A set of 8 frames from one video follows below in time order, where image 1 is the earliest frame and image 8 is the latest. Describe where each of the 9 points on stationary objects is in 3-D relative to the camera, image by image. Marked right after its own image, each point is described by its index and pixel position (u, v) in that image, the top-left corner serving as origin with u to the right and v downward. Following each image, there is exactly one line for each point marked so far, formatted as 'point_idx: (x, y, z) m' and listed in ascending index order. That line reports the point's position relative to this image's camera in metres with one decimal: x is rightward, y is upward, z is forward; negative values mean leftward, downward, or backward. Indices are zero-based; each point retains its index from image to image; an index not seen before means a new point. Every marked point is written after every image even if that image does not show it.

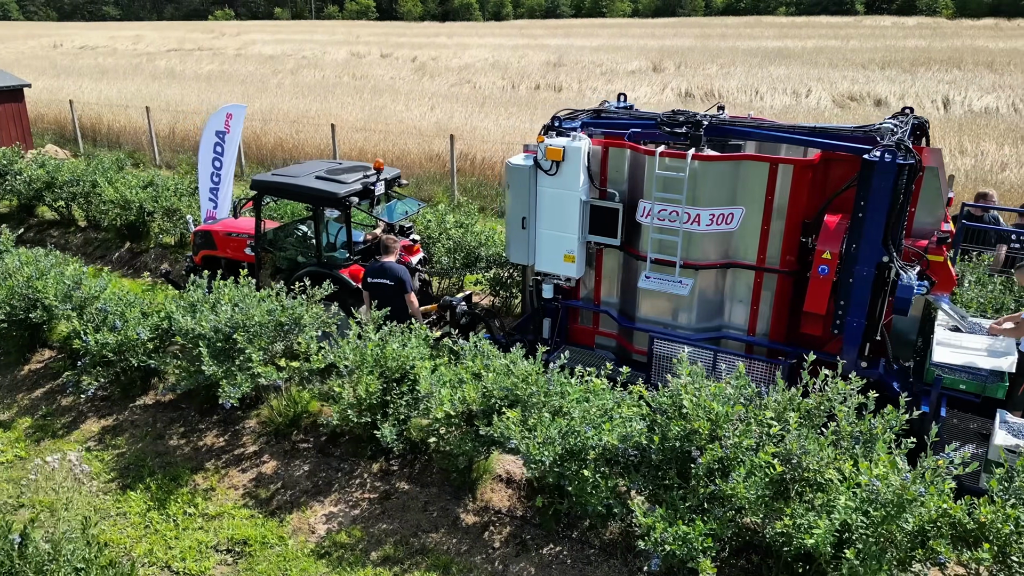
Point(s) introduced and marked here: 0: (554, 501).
0: (+0.2, -1.2, +4.1) m
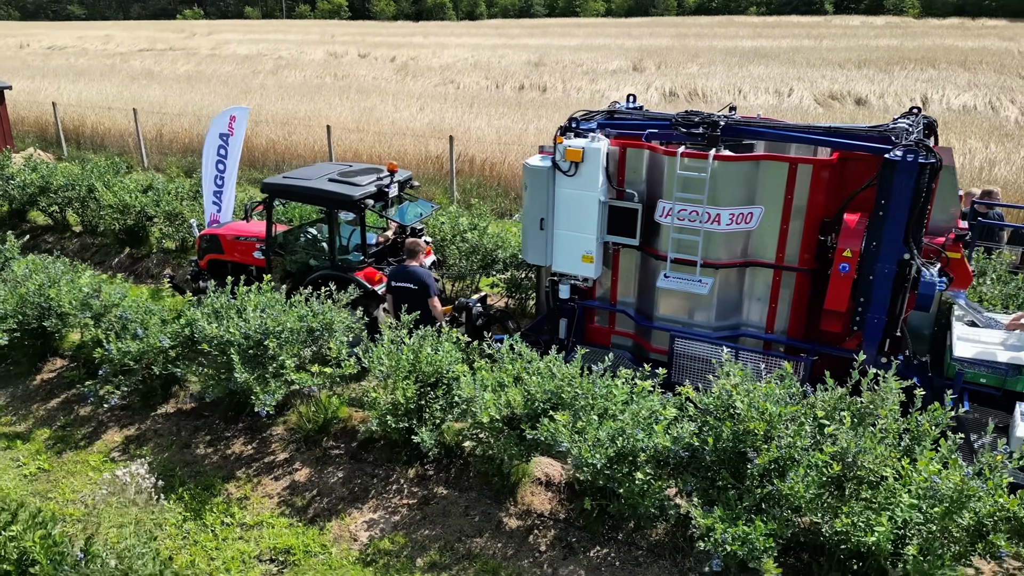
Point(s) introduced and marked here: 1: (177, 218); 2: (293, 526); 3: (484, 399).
0: (+0.5, -1.2, +4.1) m
1: (-3.7, +0.8, +8.3) m
2: (-1.3, -1.4, +4.3) m
3: (-0.1, -0.6, +4.1) m
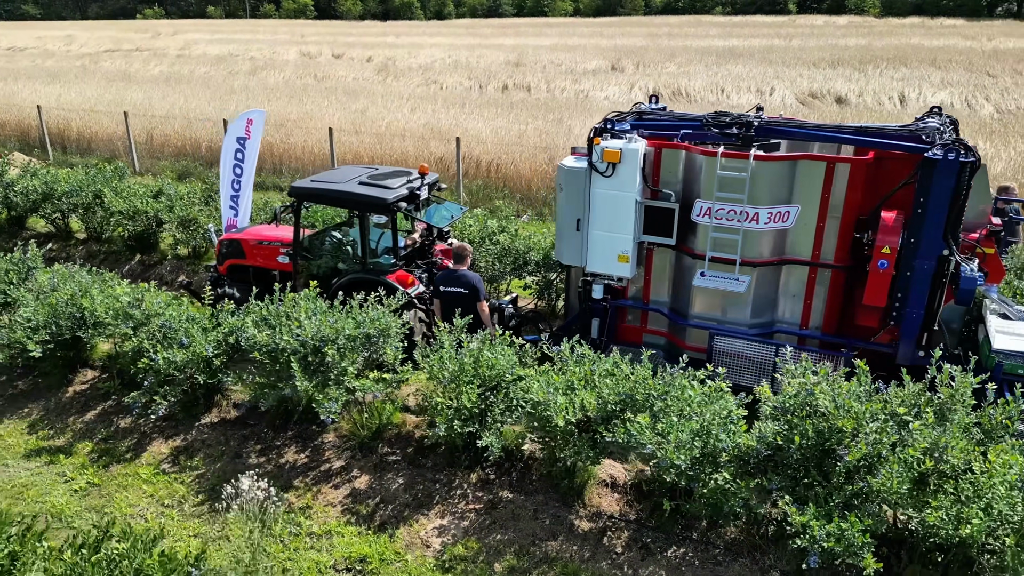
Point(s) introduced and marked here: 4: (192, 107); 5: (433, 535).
0: (+0.9, -1.2, +4.2) m
1: (-3.5, +0.7, +8.1) m
2: (-0.9, -1.4, +4.3) m
3: (+0.3, -0.6, +4.1) m
4: (-7.2, +4.1, +16.6) m
5: (-0.4, -1.4, +4.2) m
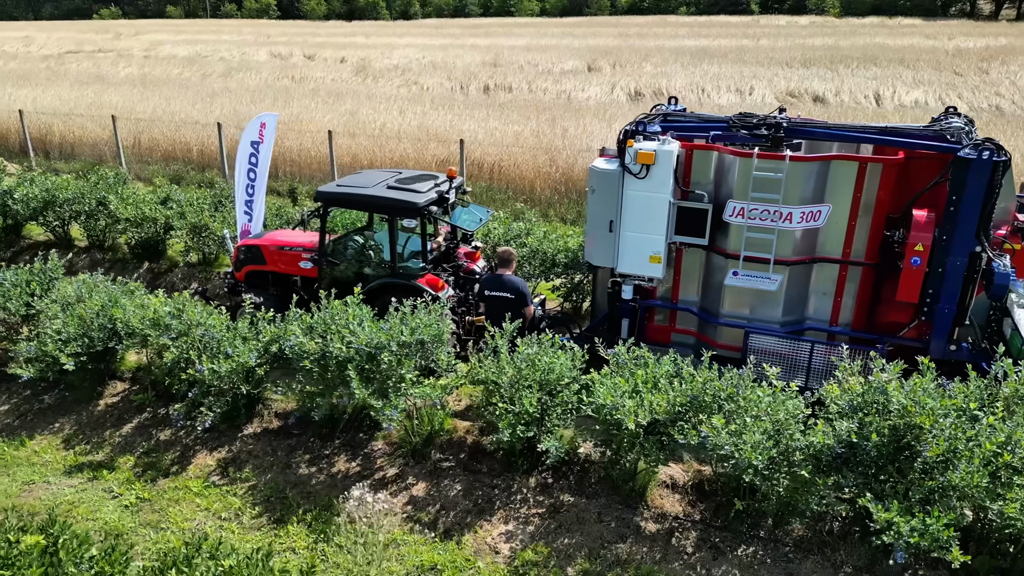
0: (+1.3, -1.2, +4.2) m
1: (-3.3, +0.6, +8.0) m
2: (-0.5, -1.5, +4.2) m
3: (+0.6, -0.7, +4.1) m
4: (-7.4, +3.9, +16.3) m
5: (-0.1, -1.4, +4.2) m
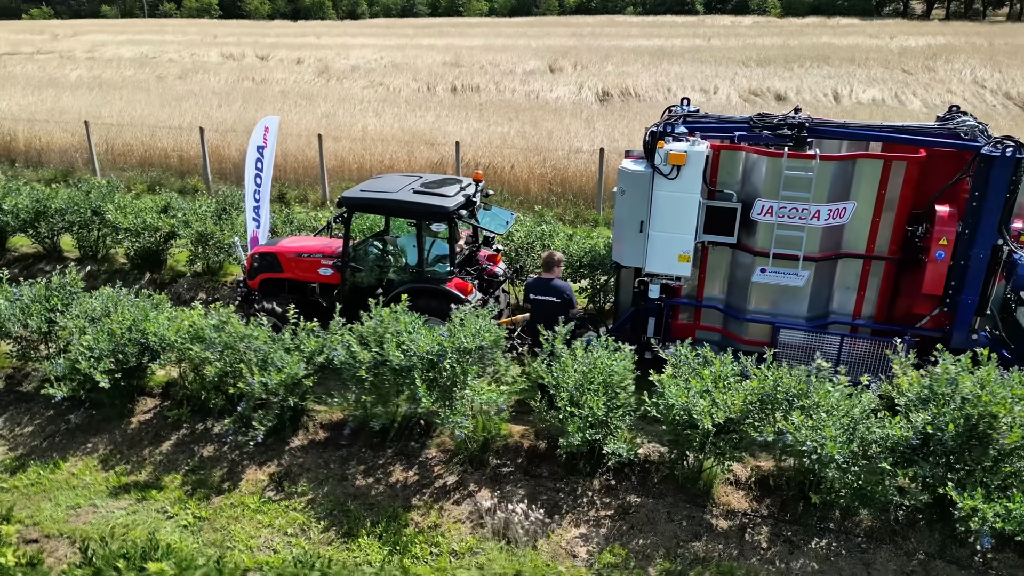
0: (+1.7, -1.2, +4.3) m
1: (-3.2, +0.5, +7.7) m
2: (0.0, -1.5, +4.2) m
3: (+1.1, -0.7, +4.2) m
4: (-7.9, +3.7, +15.8) m
5: (+0.4, -1.5, +4.2) m
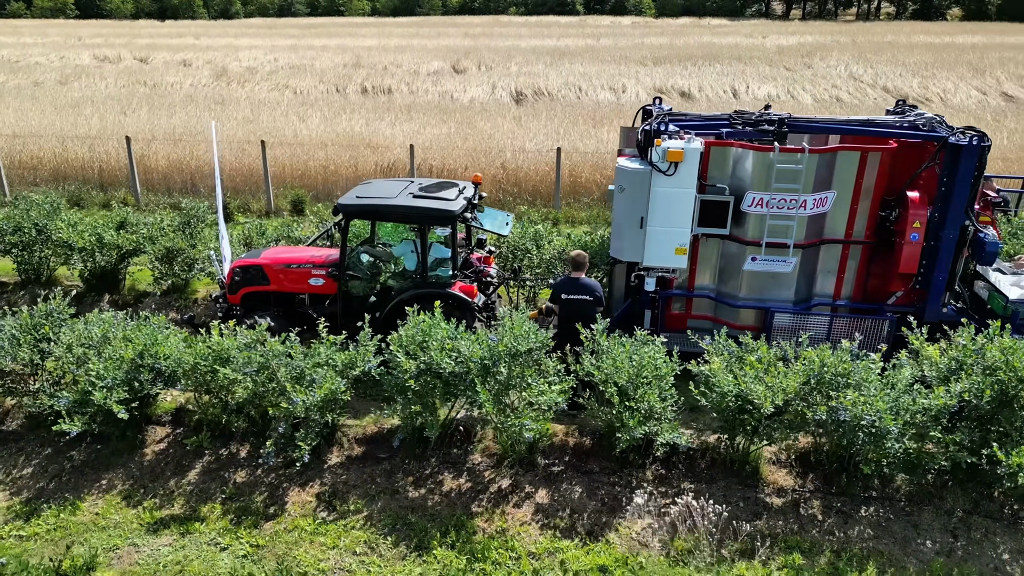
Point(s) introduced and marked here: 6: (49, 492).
0: (+2.1, -1.1, +4.6) m
1: (-3.3, +0.3, +7.3) m
2: (+0.4, -1.5, +4.2) m
3: (+1.4, -0.6, +4.4) m
4: (-9.3, +3.3, +14.6) m
5: (+0.8, -1.4, +4.3) m
6: (-2.9, -1.3, +4.7) m
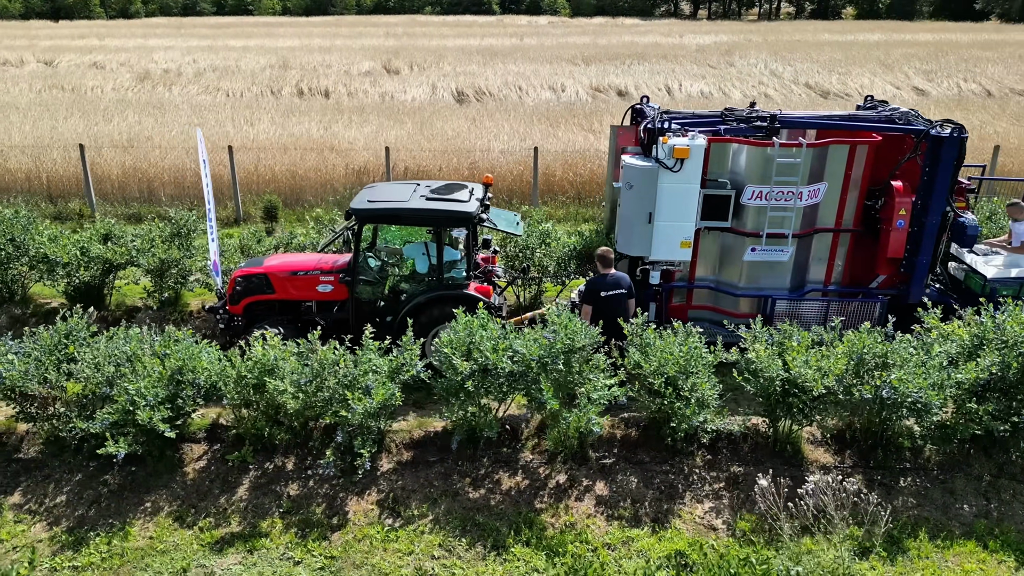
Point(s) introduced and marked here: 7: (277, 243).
0: (+2.5, -1.0, +4.9) m
1: (-3.2, +0.2, +7.0) m
2: (+0.8, -1.5, +4.4) m
3: (+1.8, -0.5, +4.6) m
4: (-10.1, +2.9, +13.6) m
5: (+1.2, -1.4, +4.5) m
6: (-2.5, -1.4, +4.4) m
7: (-2.5, +0.5, +7.8) m
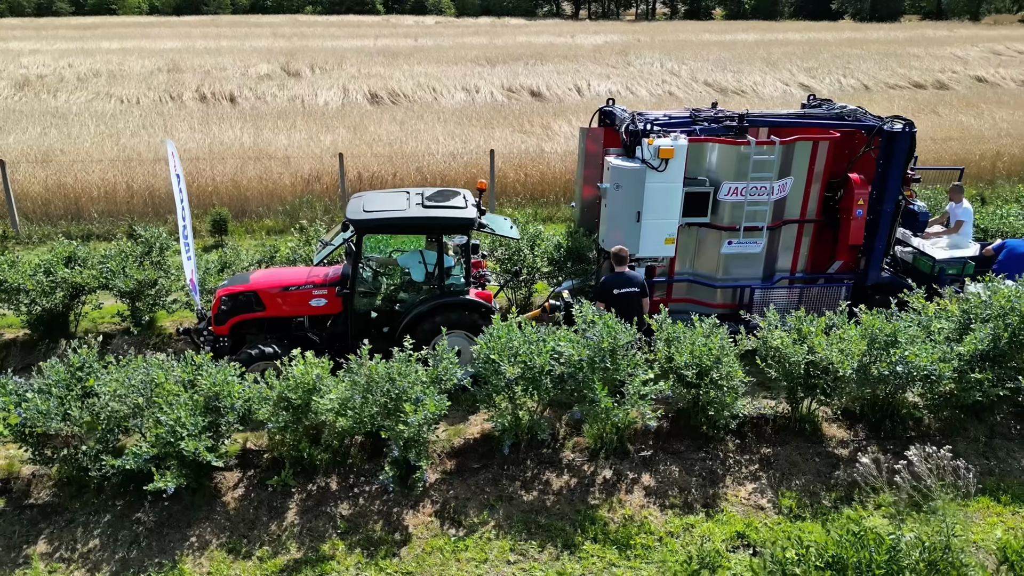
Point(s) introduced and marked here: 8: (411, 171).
0: (+2.7, -0.9, +5.3) m
1: (-3.3, 0.0, +6.6) m
2: (+1.2, -1.4, +4.6) m
3: (+2.1, -0.5, +4.9) m
4: (-11.1, +2.3, +12.2) m
5: (+1.6, -1.4, +4.8) m
6: (-2.1, -1.5, +4.2) m
7: (-2.6, +0.3, +7.5) m
8: (-1.6, +1.8, +11.1) m
